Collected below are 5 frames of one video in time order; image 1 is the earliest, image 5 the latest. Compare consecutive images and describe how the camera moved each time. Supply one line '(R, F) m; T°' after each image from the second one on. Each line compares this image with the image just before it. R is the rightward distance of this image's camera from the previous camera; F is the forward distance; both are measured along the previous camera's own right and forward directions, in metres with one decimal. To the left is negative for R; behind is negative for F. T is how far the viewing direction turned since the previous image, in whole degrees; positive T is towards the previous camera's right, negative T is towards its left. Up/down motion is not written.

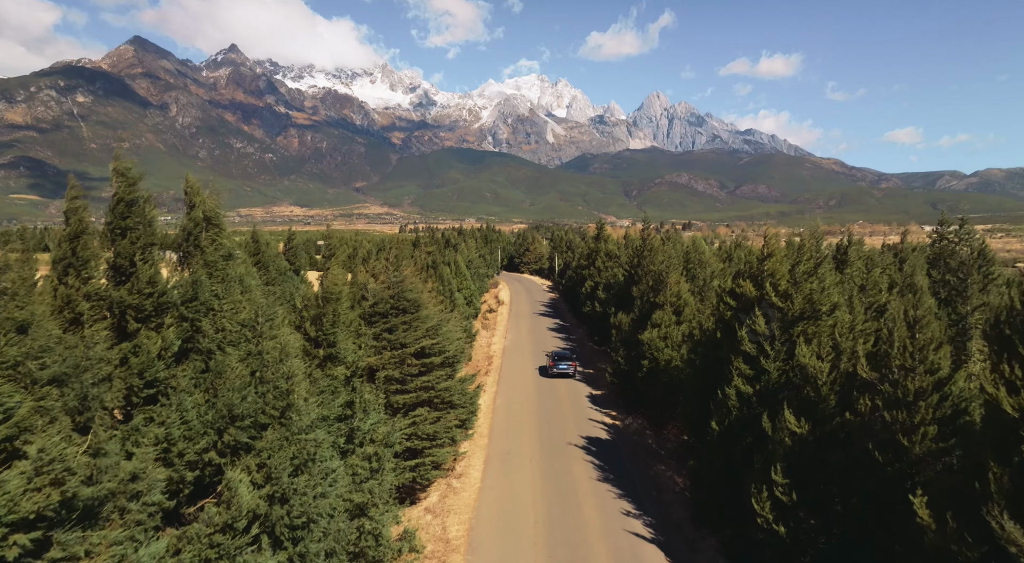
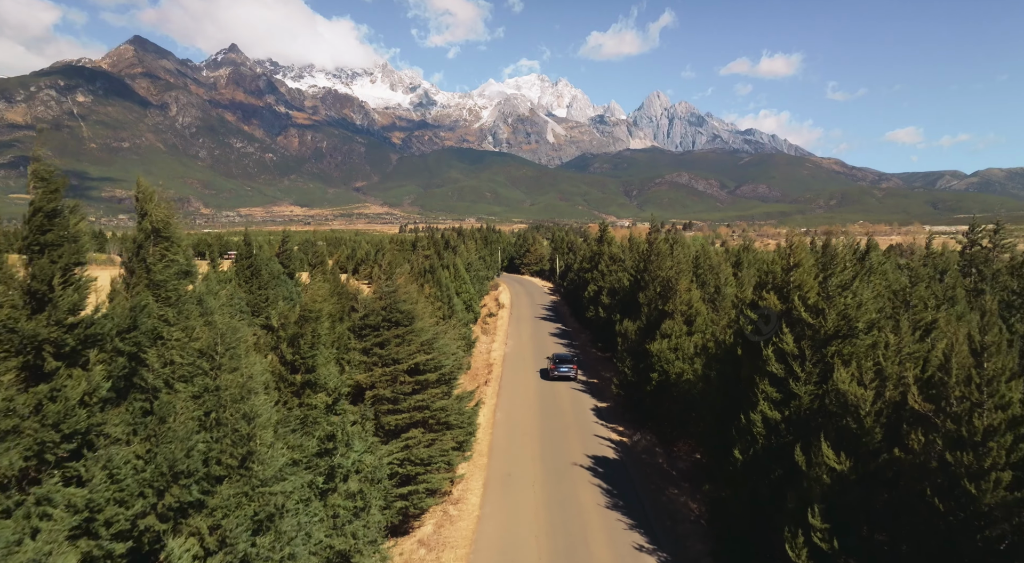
(0.0, +1.8) m; 0°
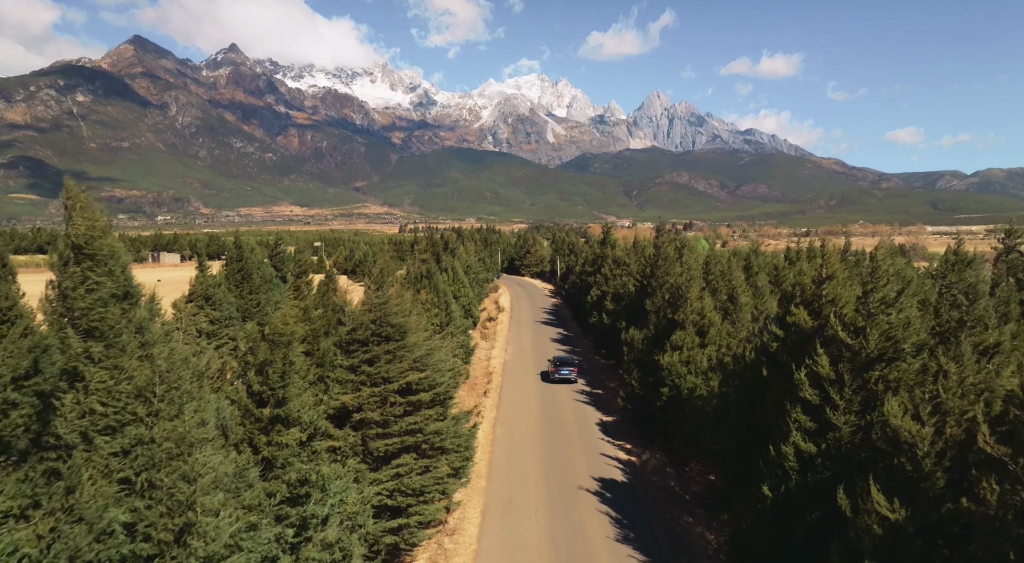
(0.0, +1.9) m; 0°
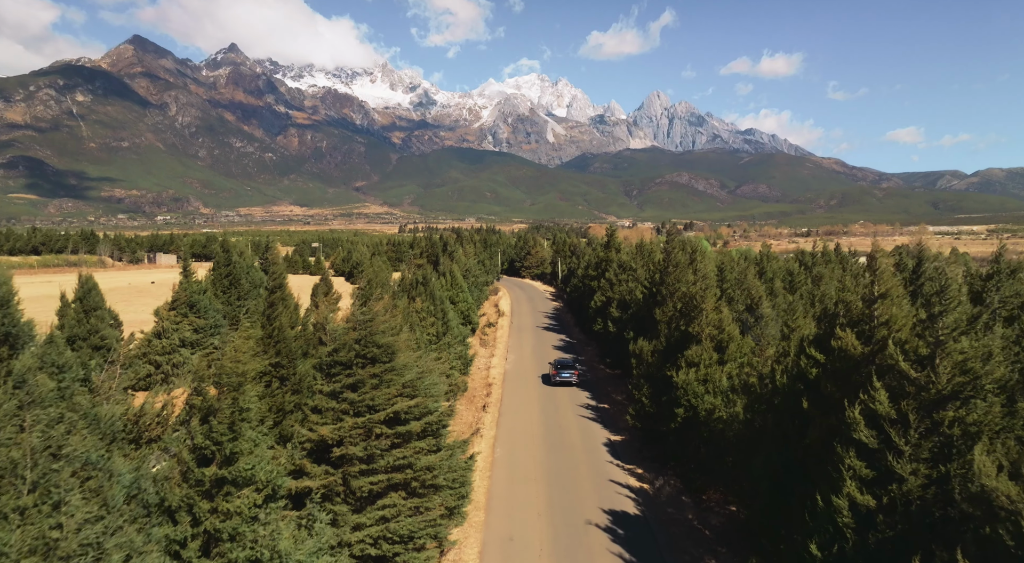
(0.0, +2.3) m; 0°
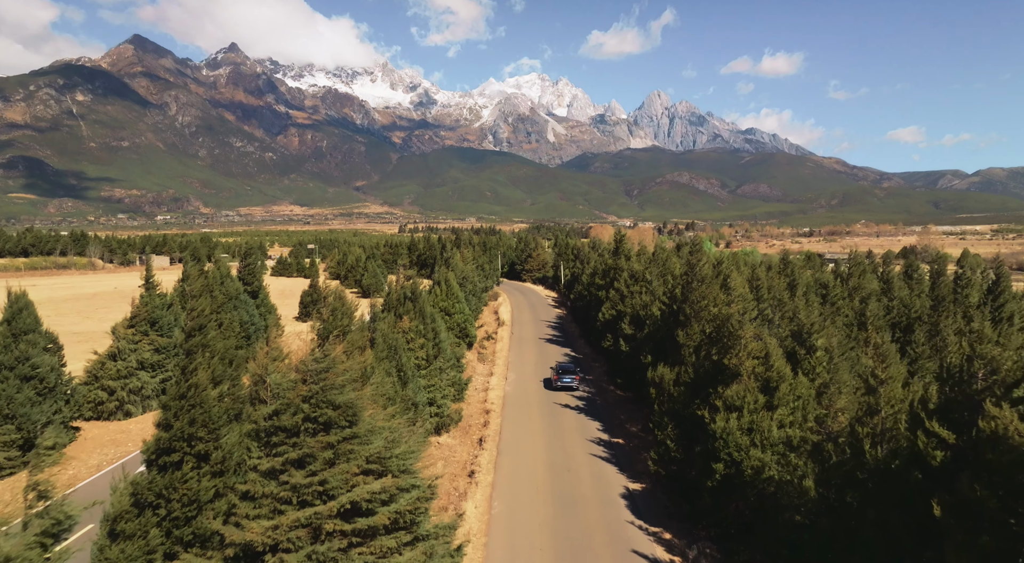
(0.0, +4.7) m; 0°
